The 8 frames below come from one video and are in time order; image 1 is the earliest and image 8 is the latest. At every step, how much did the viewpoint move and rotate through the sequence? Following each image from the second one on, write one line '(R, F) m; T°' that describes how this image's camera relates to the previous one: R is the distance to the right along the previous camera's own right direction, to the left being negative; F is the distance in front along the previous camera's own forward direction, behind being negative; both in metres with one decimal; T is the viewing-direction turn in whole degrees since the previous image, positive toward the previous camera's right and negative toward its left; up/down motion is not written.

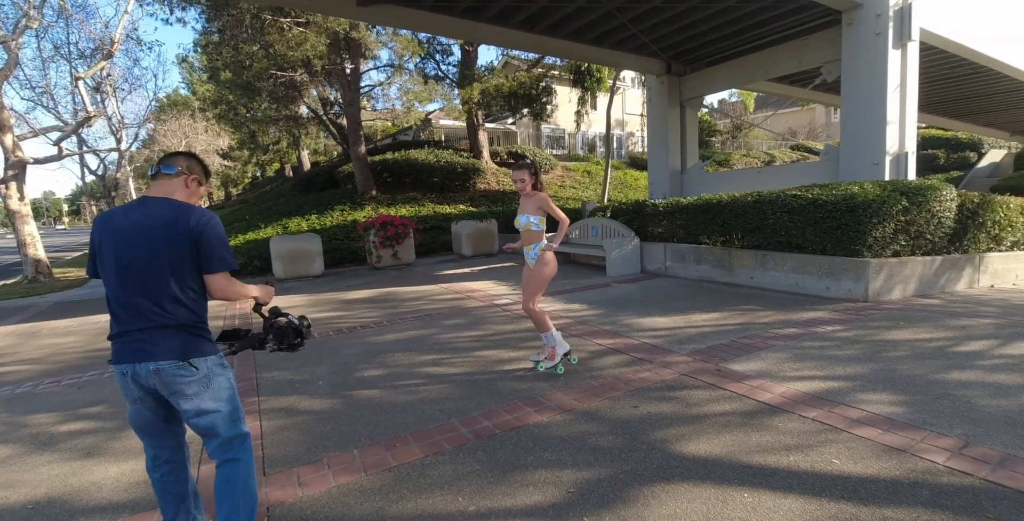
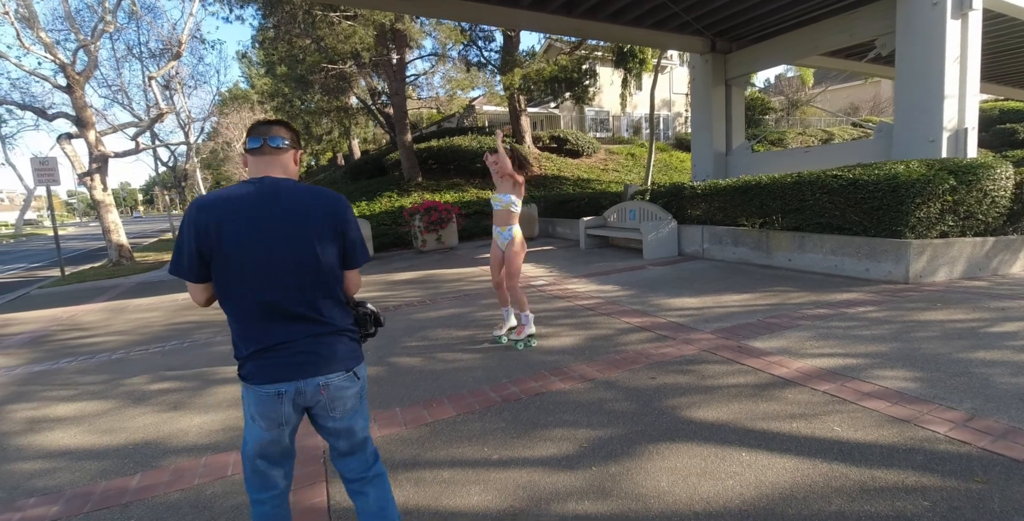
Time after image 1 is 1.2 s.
(+0.2, -0.3) m; -5°
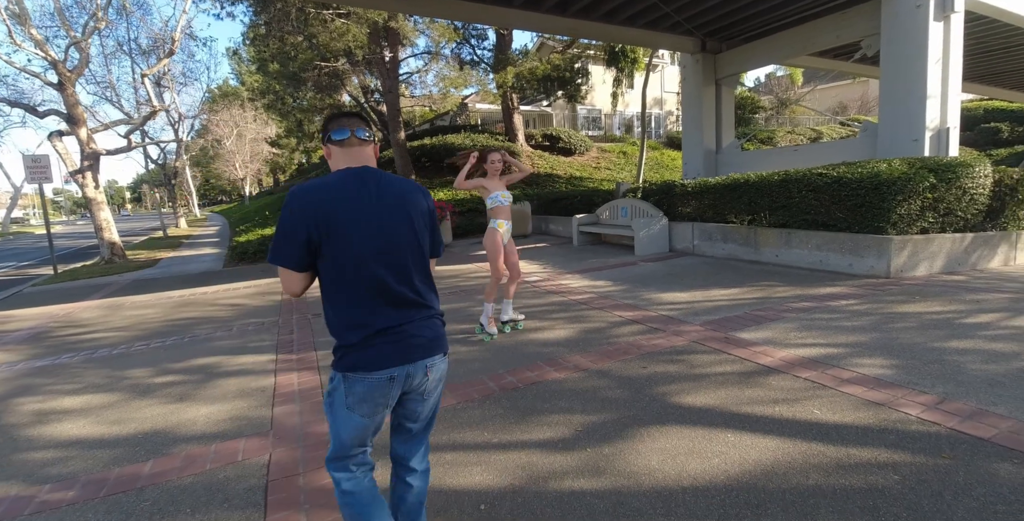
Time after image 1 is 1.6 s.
(0.0, -0.1) m; +1°
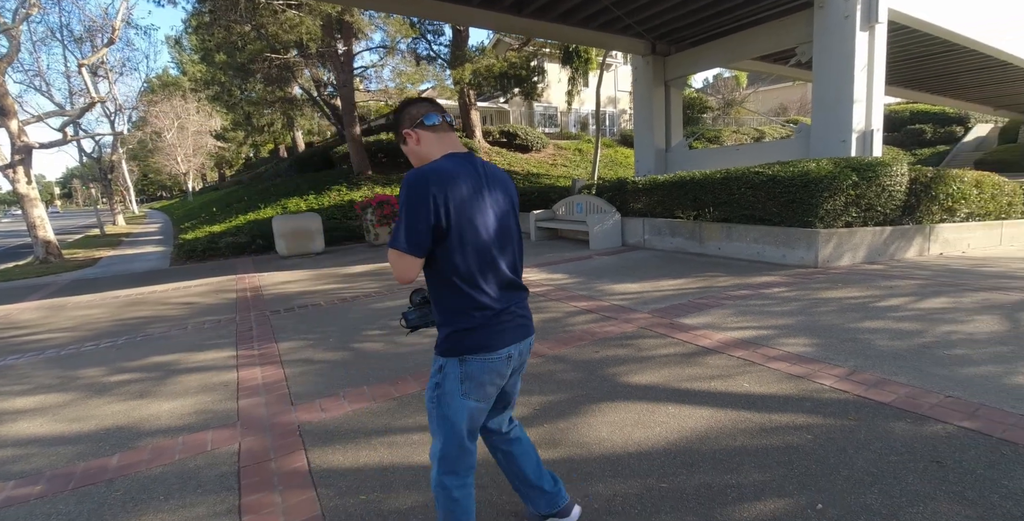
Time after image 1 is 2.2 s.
(0.0, -0.2) m; +5°
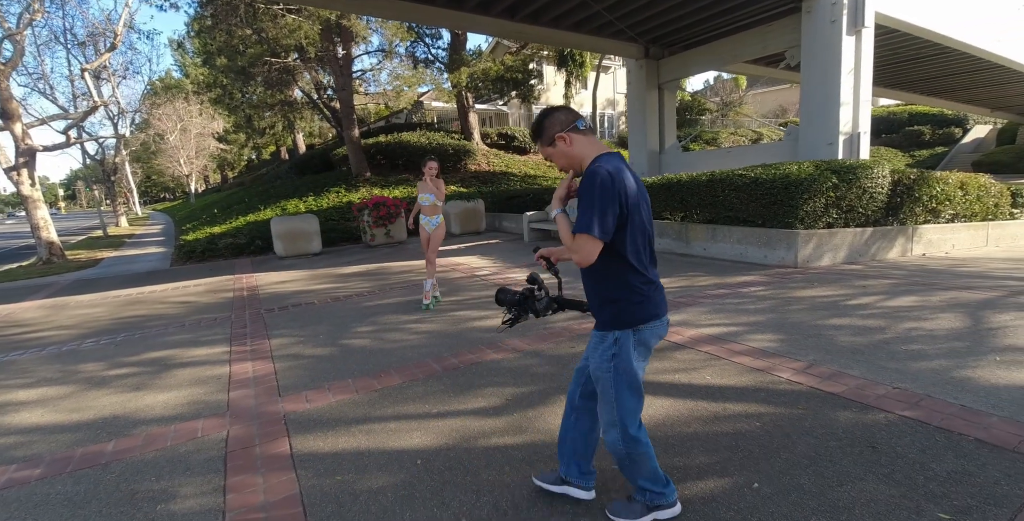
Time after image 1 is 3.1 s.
(+0.2, -0.2) m; 0°
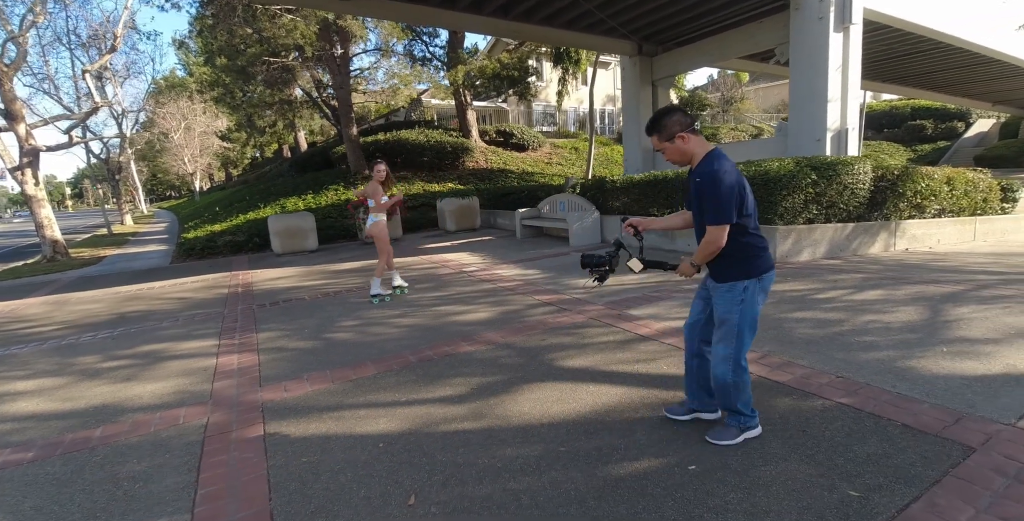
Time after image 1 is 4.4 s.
(+0.3, -0.2) m; -1°
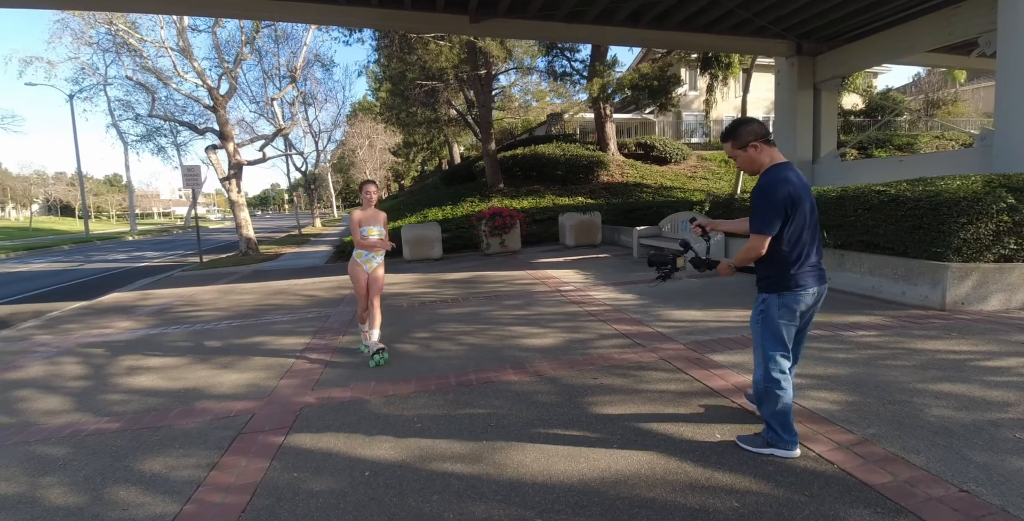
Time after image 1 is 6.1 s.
(+0.8, +0.4) m; -17°
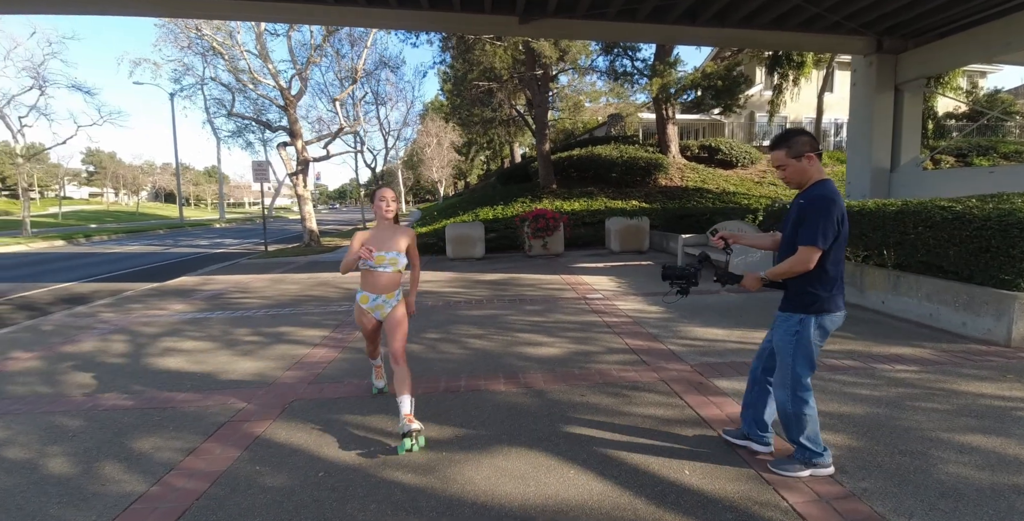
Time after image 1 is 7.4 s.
(+0.6, +0.1) m; -7°
